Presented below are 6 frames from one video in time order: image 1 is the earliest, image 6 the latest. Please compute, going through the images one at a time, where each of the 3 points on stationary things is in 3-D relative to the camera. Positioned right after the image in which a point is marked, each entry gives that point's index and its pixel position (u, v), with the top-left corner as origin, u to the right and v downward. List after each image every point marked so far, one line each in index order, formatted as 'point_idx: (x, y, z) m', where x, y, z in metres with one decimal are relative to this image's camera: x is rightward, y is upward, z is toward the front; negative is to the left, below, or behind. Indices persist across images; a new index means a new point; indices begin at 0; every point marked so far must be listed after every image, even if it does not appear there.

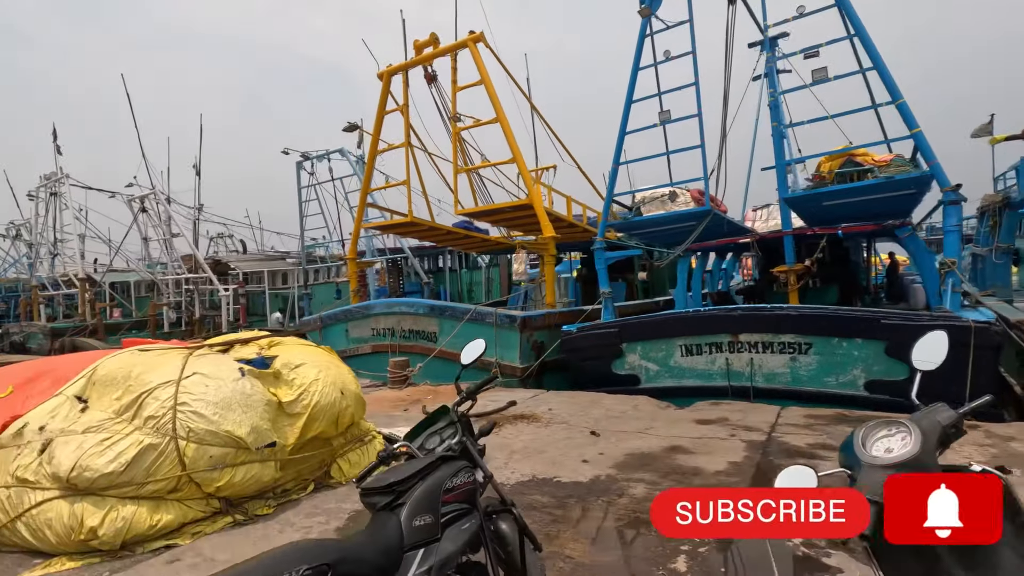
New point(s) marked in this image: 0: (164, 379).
0: (-1.9, -0.5, +2.9) m
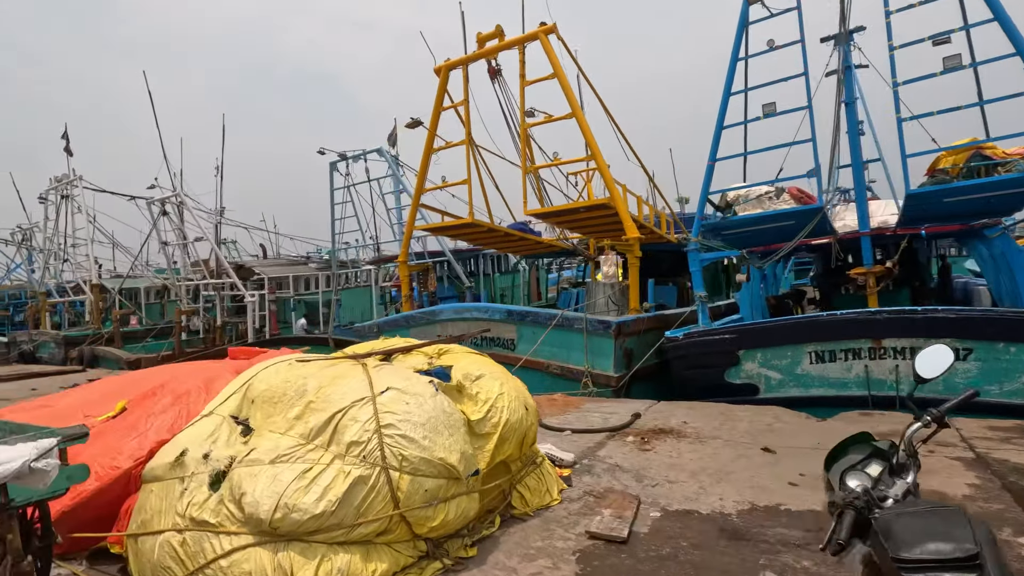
0: (-0.7, -0.5, +2.4) m
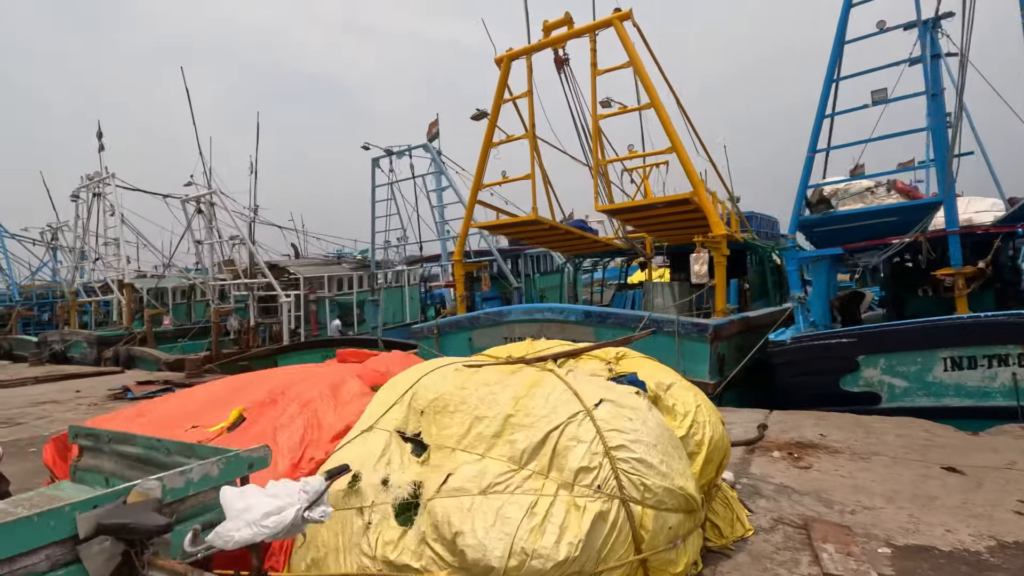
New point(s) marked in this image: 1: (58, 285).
0: (+0.2, -0.4, +2.0) m
1: (-16.5, +0.1, +19.4) m
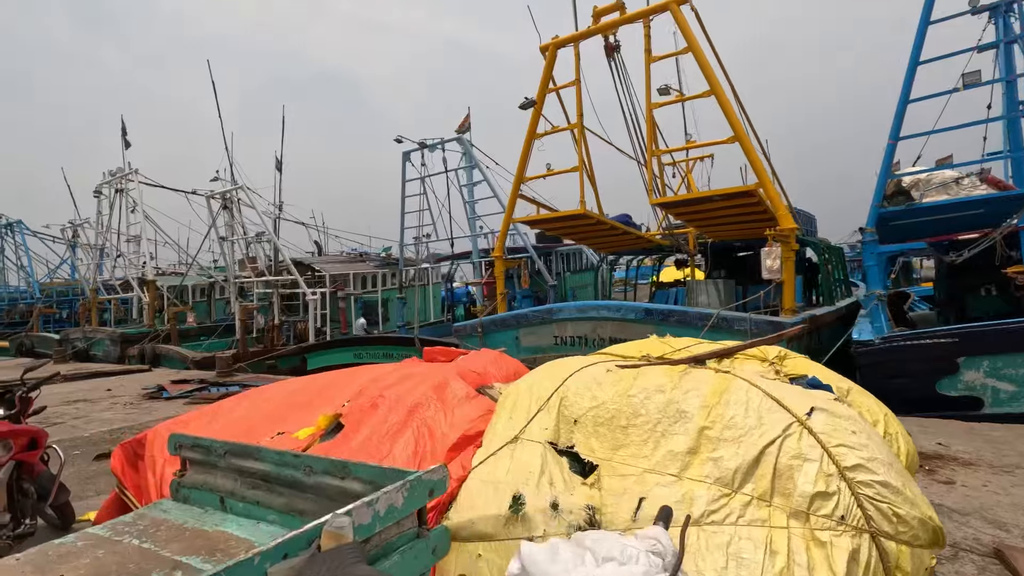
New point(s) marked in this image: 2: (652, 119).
0: (+0.8, -0.4, +1.6) m
1: (-15.6, +0.2, +19.2) m
2: (+1.9, +2.3, +7.3) m
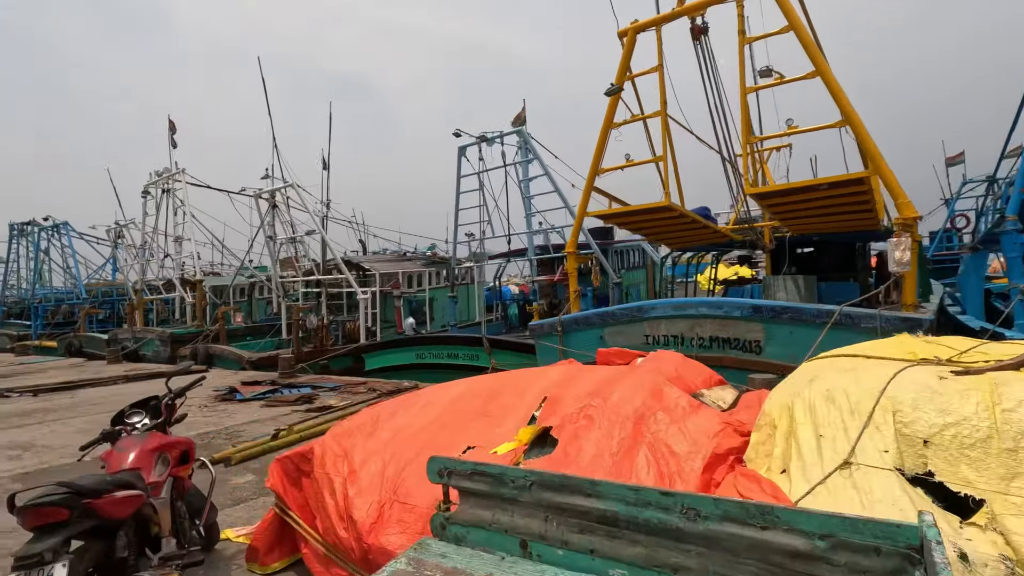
0: (+1.7, -0.4, +1.2) m
1: (-14.1, +0.2, +19.4) m
2: (+3.0, +2.4, +6.8) m
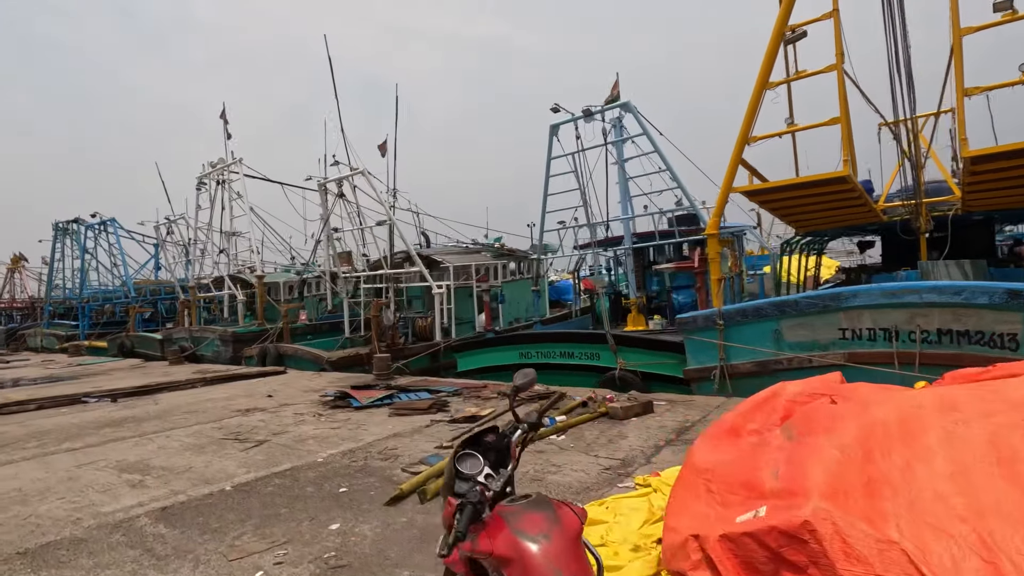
0: (+3.3, -0.2, +0.1) m
1: (-11.9, +0.2, +18.7) m
2: (+4.8, +2.6, +5.7) m
